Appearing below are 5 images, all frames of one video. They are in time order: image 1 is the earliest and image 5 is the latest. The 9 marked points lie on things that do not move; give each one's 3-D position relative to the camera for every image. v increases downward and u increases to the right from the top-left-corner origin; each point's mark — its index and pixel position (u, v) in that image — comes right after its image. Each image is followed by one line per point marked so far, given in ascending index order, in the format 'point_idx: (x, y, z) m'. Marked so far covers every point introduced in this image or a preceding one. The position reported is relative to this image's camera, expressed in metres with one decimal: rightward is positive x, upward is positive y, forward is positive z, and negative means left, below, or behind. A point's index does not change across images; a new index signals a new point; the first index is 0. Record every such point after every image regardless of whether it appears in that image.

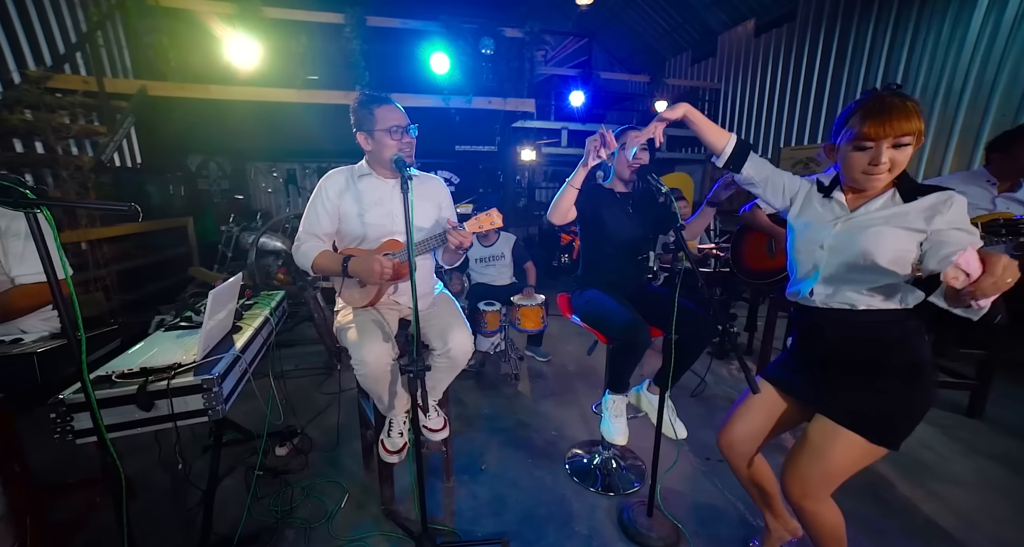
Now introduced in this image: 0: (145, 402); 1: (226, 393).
0: (-1.3, -0.4, +1.4) m
1: (-1.1, -0.5, +1.5) m
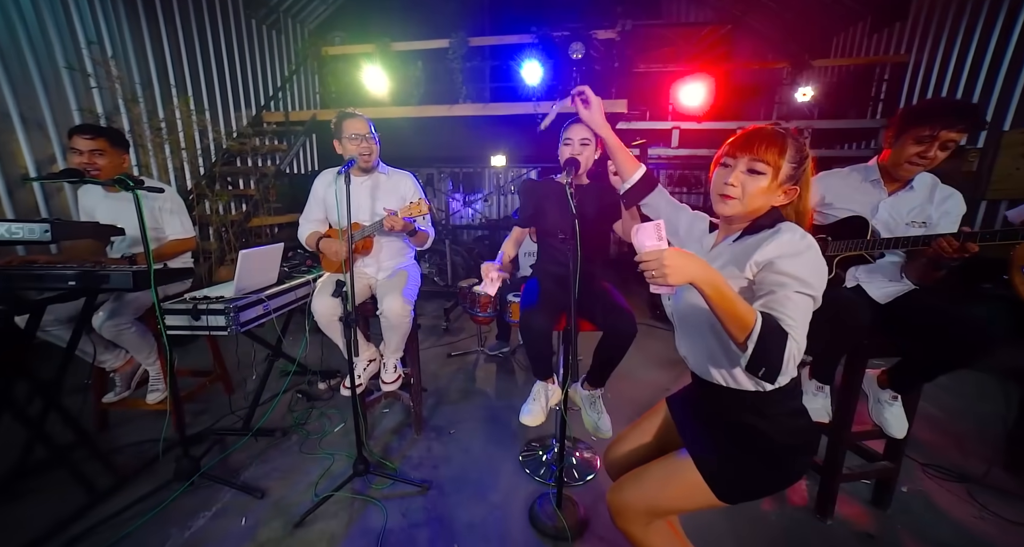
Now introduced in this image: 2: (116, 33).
0: (-1.8, -0.2, +2.1) m
1: (-1.6, -0.3, +2.2) m
2: (-4.4, +2.7, +4.1) m
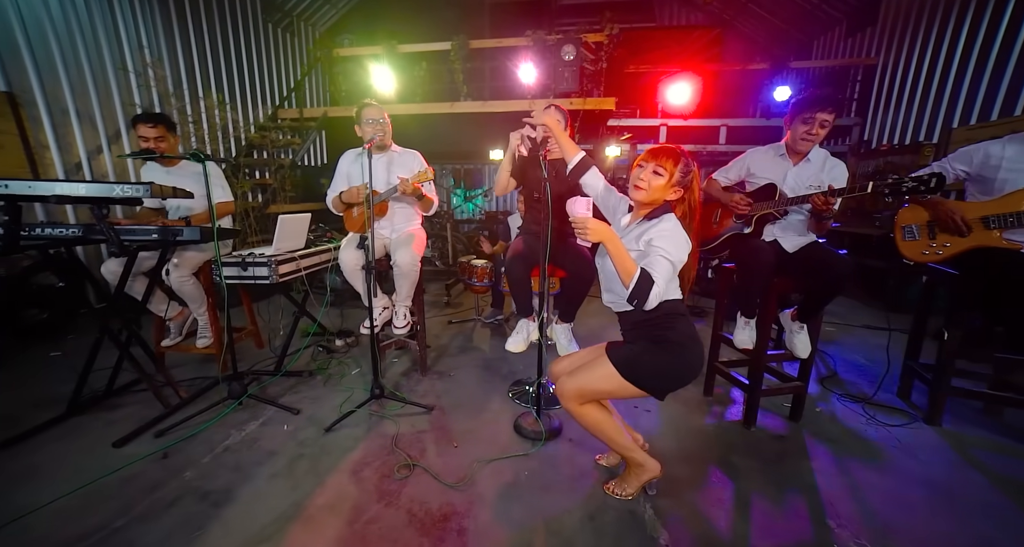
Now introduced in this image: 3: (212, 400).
0: (-1.9, 0.0, +2.6) m
1: (-1.6, 0.0, +2.7) m
2: (-4.4, +2.9, +4.6) m
3: (-2.1, -0.9, +2.6) m
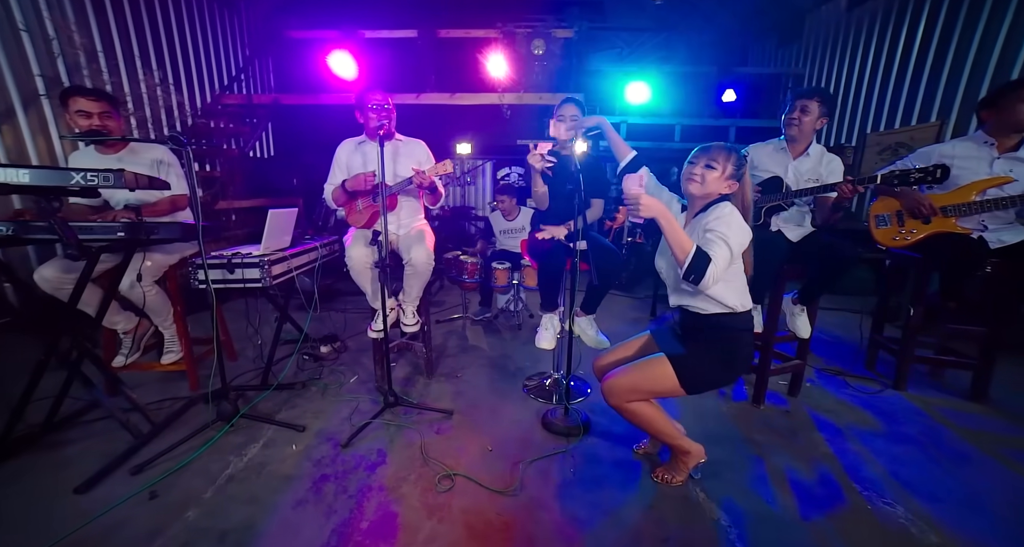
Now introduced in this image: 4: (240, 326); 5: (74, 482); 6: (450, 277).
0: (-1.7, 0.0, +2.3) m
1: (-1.5, 0.0, +2.4) m
2: (-4.6, +2.8, +3.9) m
3: (-1.9, -0.9, +2.3) m
4: (-2.5, -0.5, +3.5) m
5: (-2.1, -1.0, +1.8) m
6: (-0.7, -0.1, +4.3) m
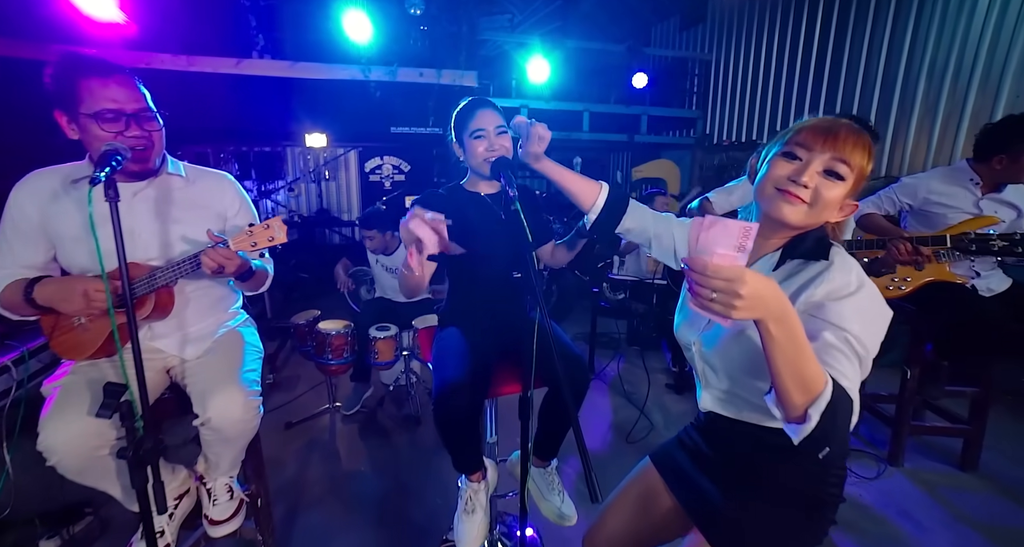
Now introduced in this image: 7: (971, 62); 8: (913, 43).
0: (-2.0, -0.6, +0.8) m
1: (-1.8, -0.6, +0.9) m
2: (-5.4, +2.1, +1.4) m
3: (-2.1, -1.6, +0.8) m
4: (-3.0, -1.1, +1.8) m
5: (-2.2, -1.7, +0.3) m
6: (-1.5, -0.5, +2.9) m
7: (+4.1, +1.9, +3.3) m
8: (+3.9, +2.3, +3.7) m
